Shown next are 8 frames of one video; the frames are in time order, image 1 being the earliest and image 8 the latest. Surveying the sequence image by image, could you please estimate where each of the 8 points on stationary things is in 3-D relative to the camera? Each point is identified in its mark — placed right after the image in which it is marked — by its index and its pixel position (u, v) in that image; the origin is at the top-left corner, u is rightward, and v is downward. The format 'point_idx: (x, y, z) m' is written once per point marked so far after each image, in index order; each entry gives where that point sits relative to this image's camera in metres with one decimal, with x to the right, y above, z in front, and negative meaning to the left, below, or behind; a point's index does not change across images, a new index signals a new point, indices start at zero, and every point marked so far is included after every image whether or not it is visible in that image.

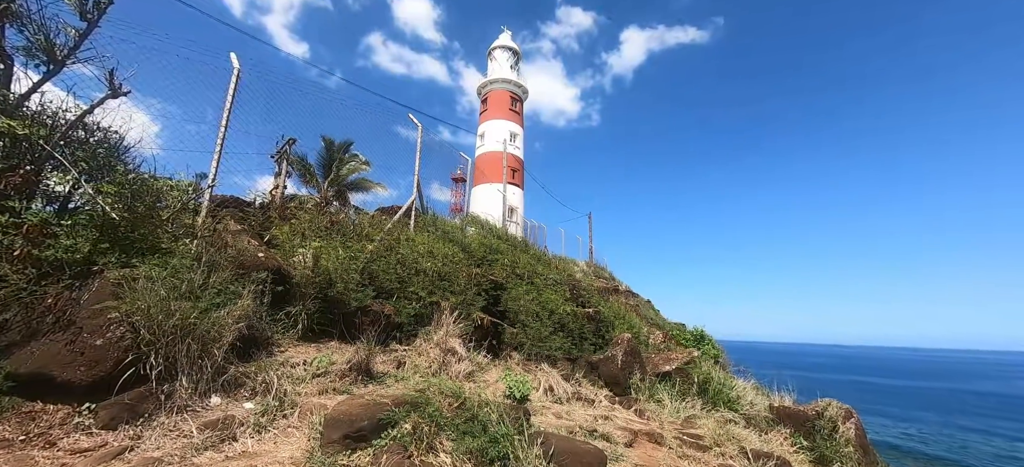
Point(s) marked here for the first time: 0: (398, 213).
0: (-2.0, +0.3, +7.6) m
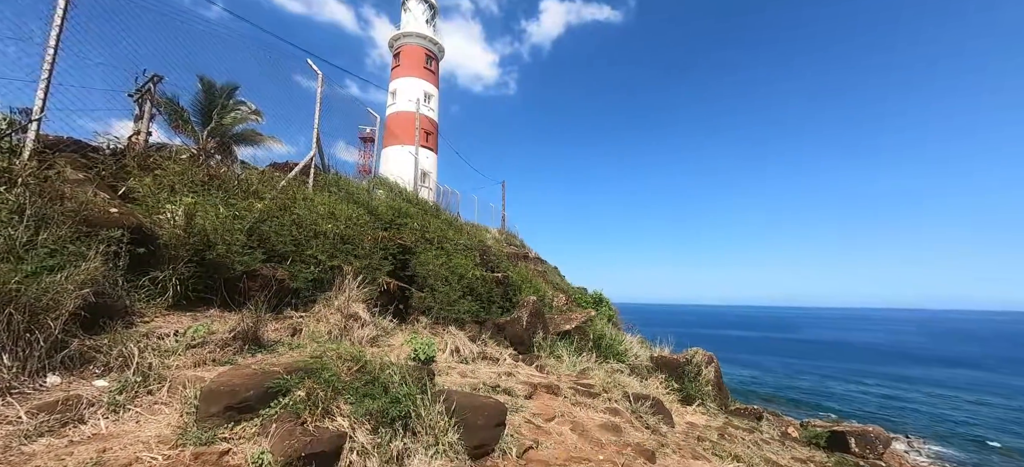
0: (-3.6, +1.0, +6.9) m
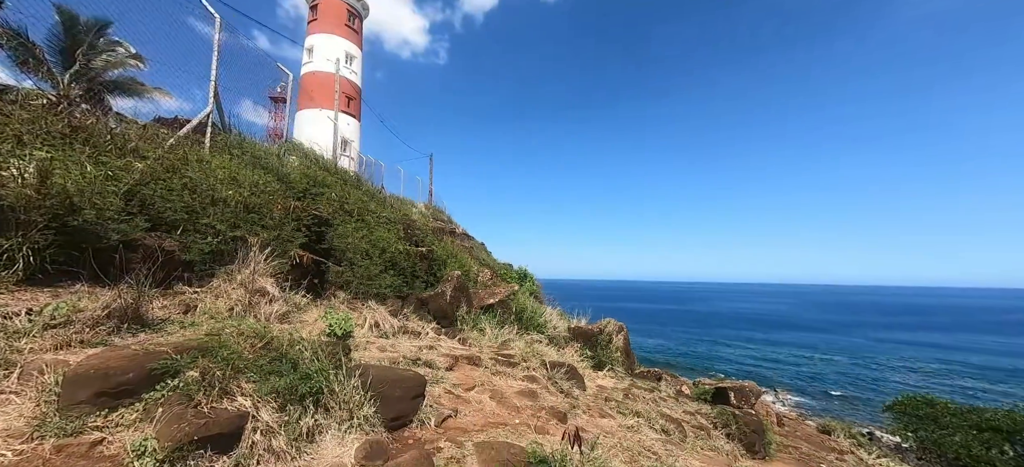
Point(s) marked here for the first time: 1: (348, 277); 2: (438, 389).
0: (-4.7, +1.5, +6.1) m
1: (-2.5, -0.6, +6.3) m
2: (-0.7, -1.4, +3.9) m
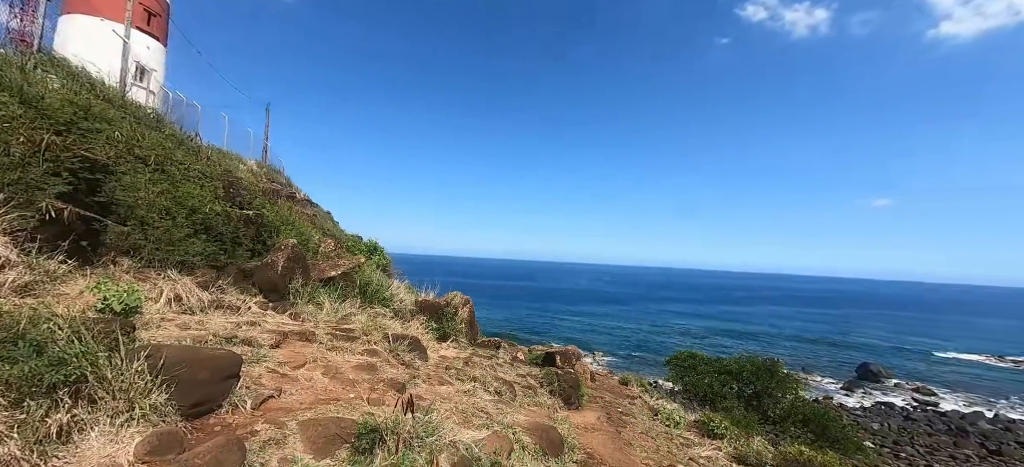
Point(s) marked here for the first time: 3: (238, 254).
0: (-6.4, +2.2, +3.9) m
1: (-4.5, -0.1, +5.0) m
2: (-2.1, -1.1, +3.4) m
3: (-4.2, -0.3, +6.4) m
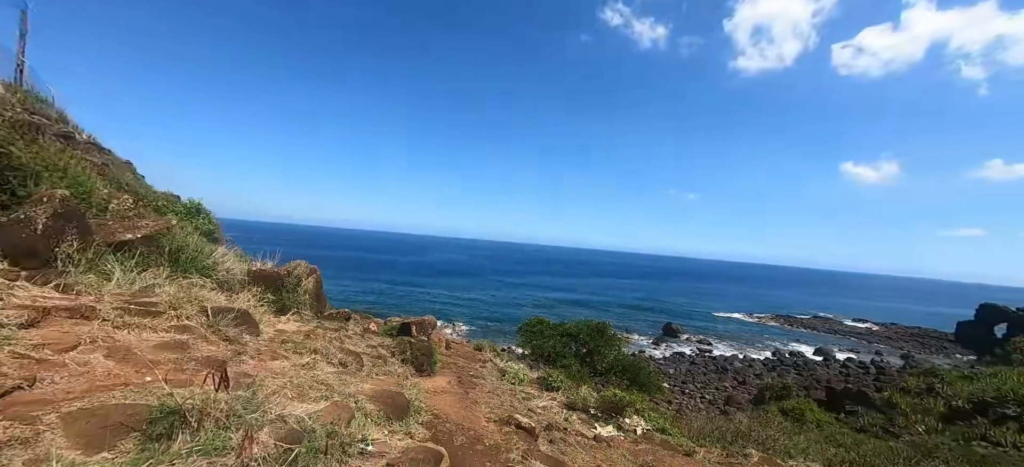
0: (-7.3, +2.7, +1.4) m
1: (-6.0, +0.5, +3.3) m
2: (-3.2, -0.7, +2.6) m
3: (-6.1, +0.4, +4.6) m
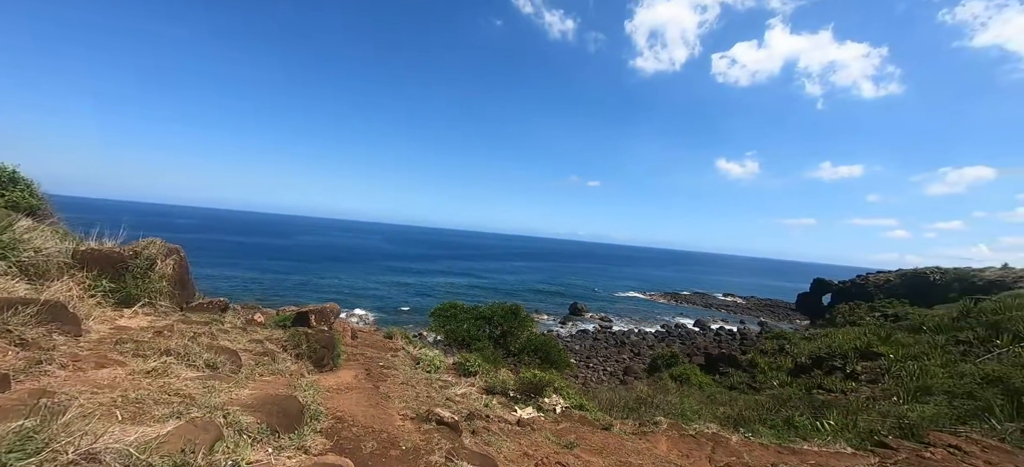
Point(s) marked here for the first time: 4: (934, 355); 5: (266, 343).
0: (-7.2, +2.9, -0.7) m
1: (-6.3, +0.7, +1.4) m
2: (-3.5, -0.5, +1.4) m
3: (-6.8, +0.6, +2.7) m
4: (+15.1, -4.5, +15.6) m
5: (-3.0, -1.3, +5.0) m
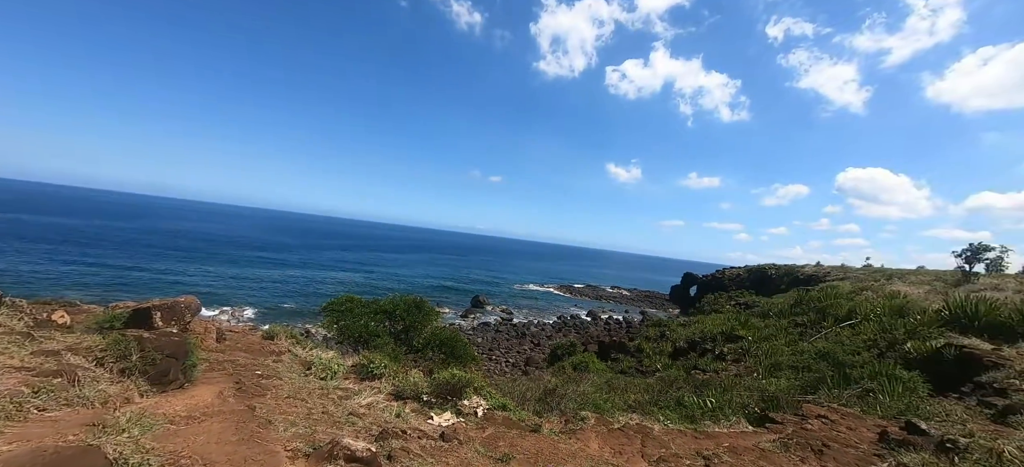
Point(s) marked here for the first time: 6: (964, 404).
0: (-6.3, +3.2, -3.2) m
1: (-6.0, +1.0, -0.9) m
2: (-3.2, -0.3, -0.3) m
3: (-6.7, +1.0, +0.3) m
4: (+11.4, -4.4, +17.9) m
5: (-3.6, -1.0, +3.4) m
6: (+10.0, -3.8, +9.4) m
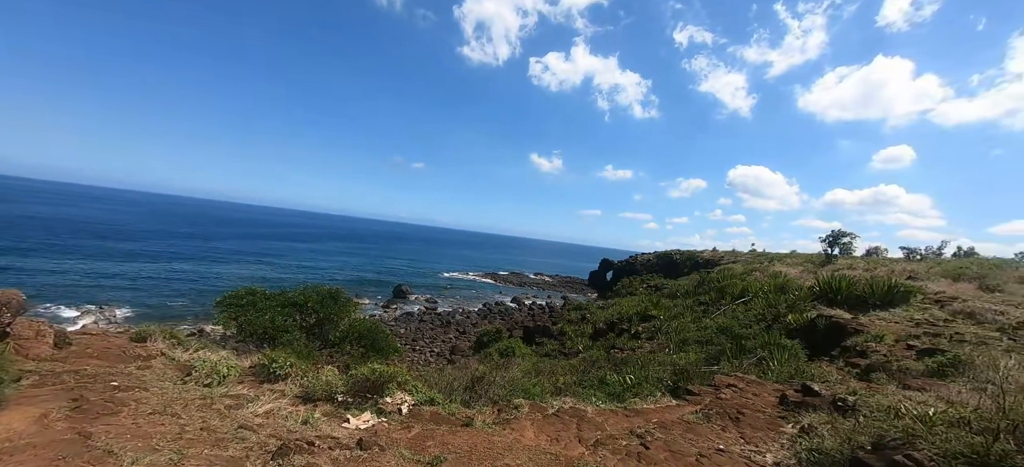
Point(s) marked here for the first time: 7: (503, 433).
0: (-5.5, +3.2, -4.9) m
1: (-5.6, +1.1, -2.5) m
2: (-3.0, -0.1, -1.3) m
3: (-6.5, +1.1, -1.5) m
4: (+8.2, -3.7, +19.3) m
5: (-4.0, -0.8, +2.2) m
6: (+8.3, -3.4, +10.6) m
7: (-0.1, -2.5, +5.2) m
